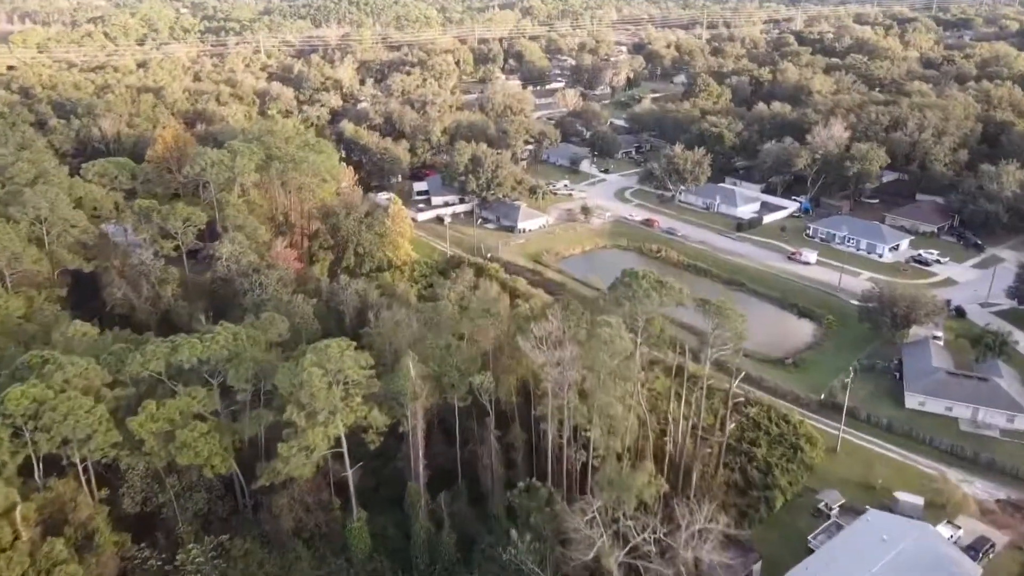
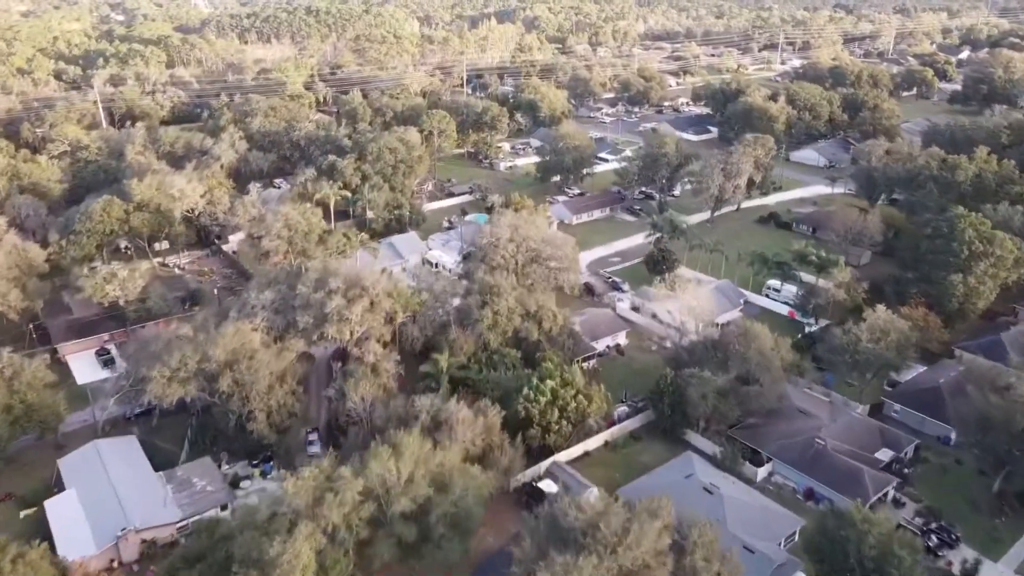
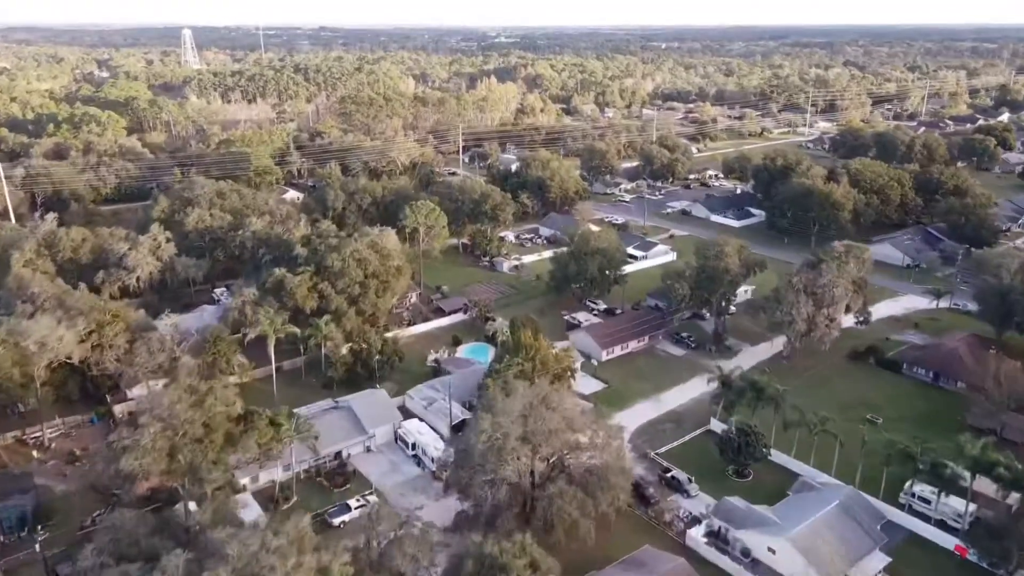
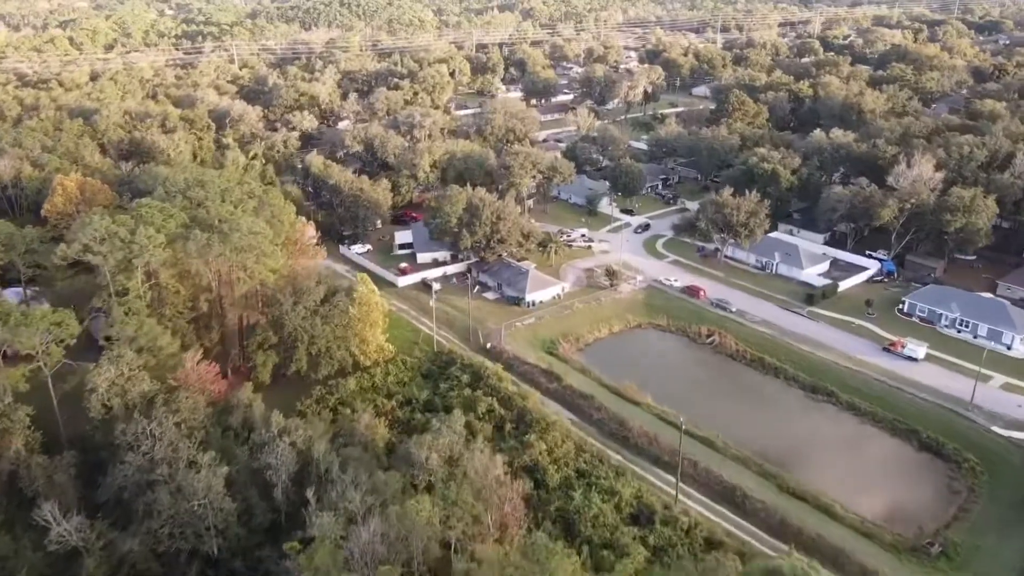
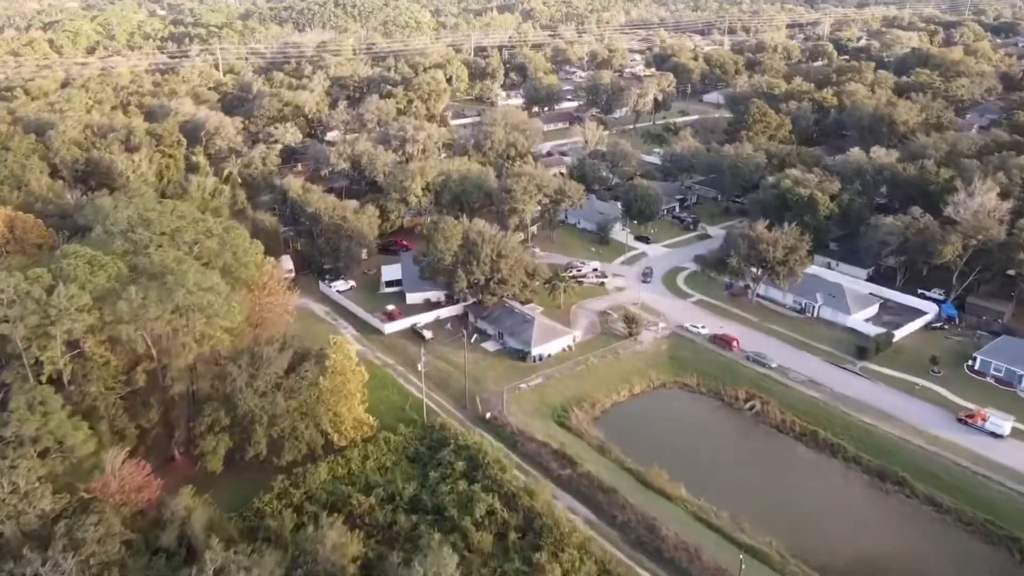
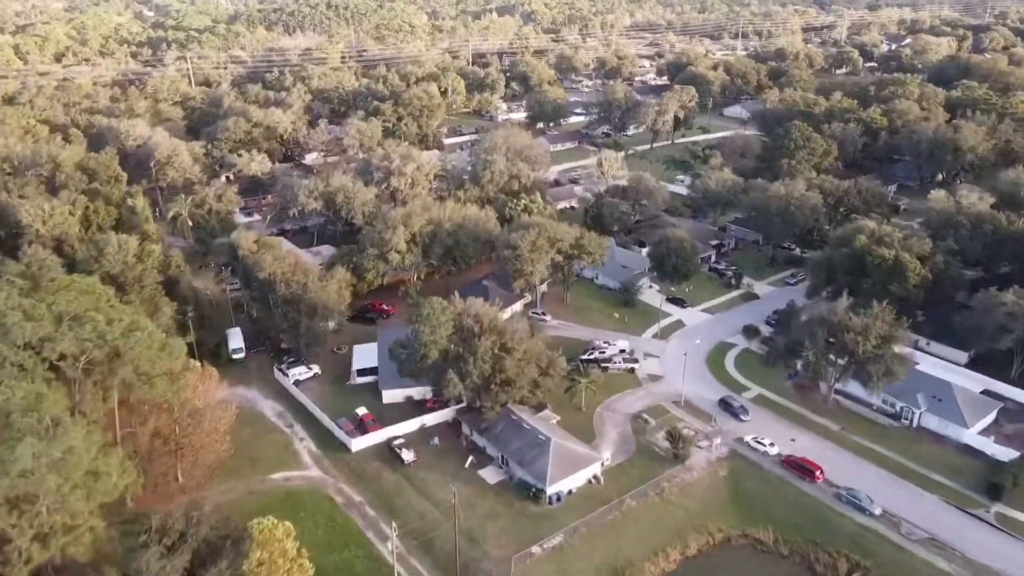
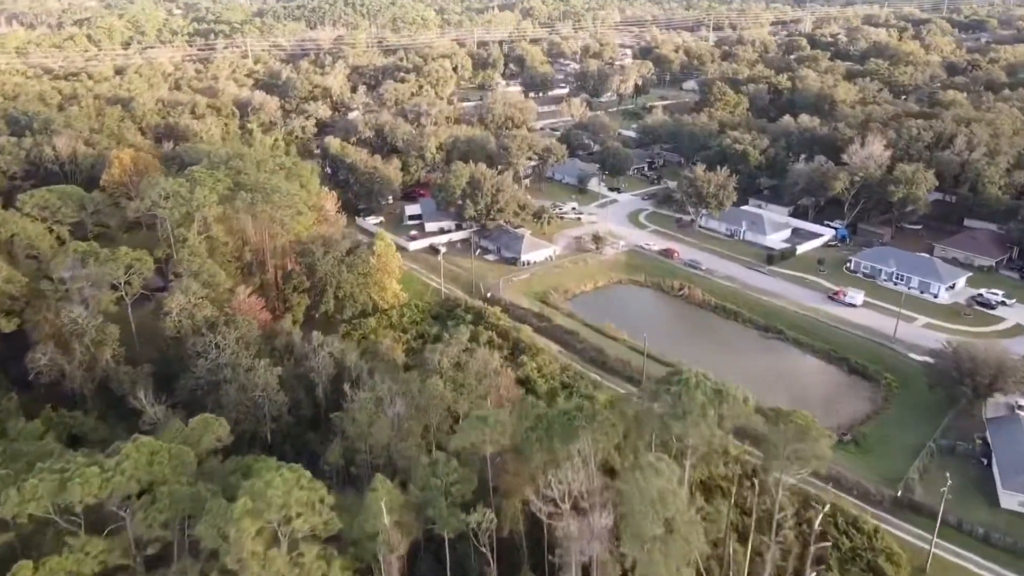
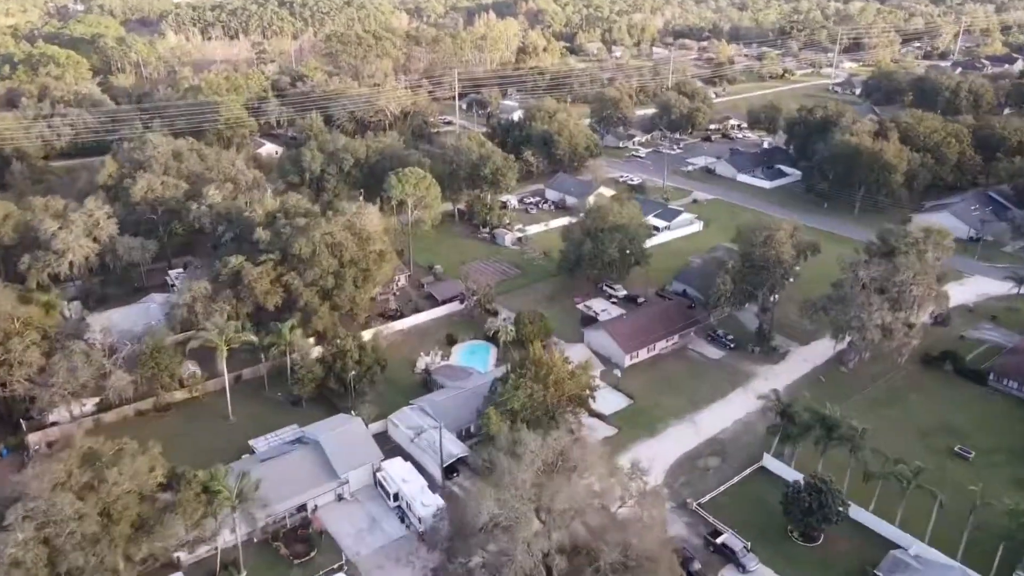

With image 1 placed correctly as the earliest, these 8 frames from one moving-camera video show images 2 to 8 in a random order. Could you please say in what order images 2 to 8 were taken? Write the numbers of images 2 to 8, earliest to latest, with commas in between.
7, 4, 5, 6, 2, 3, 8
